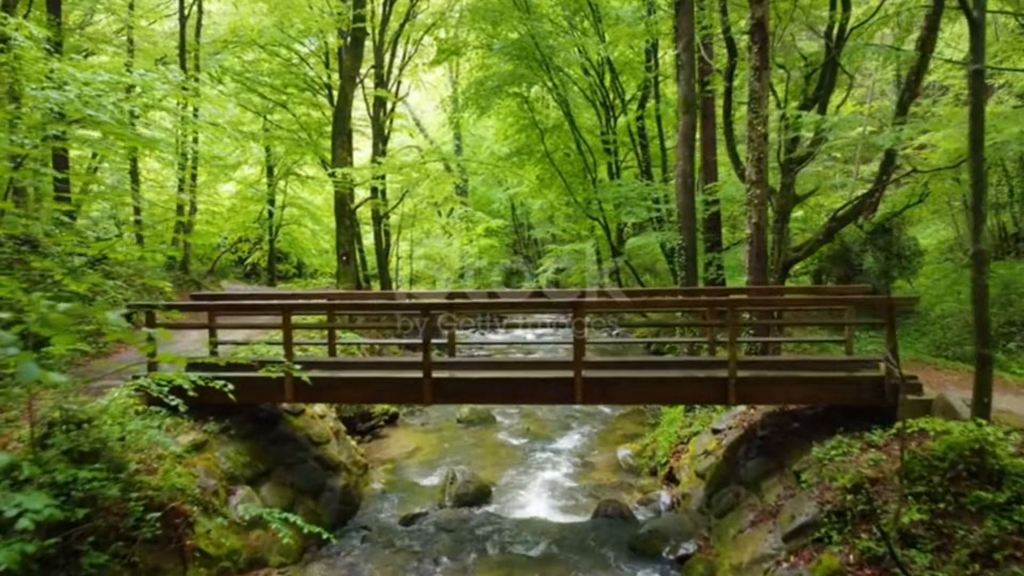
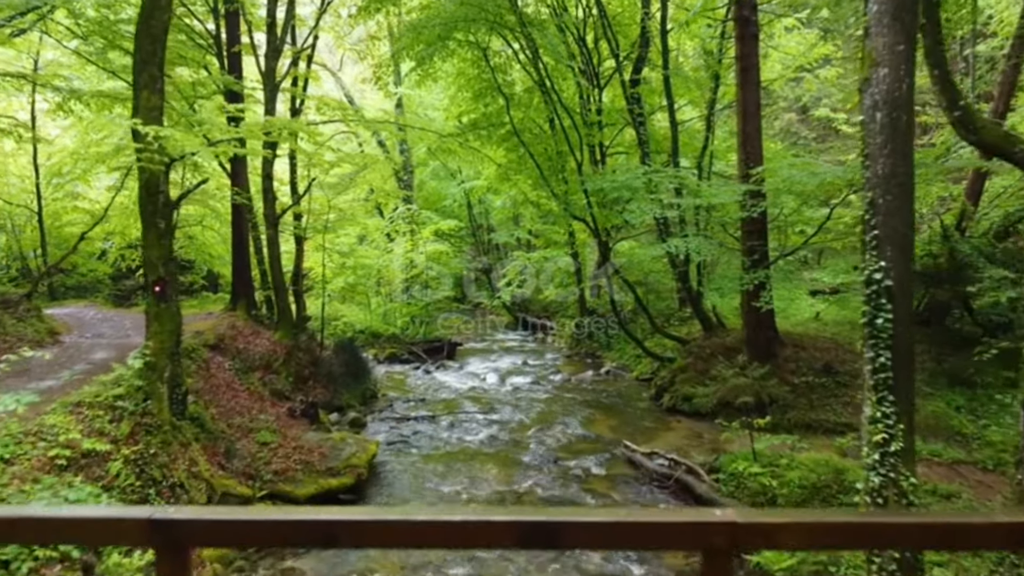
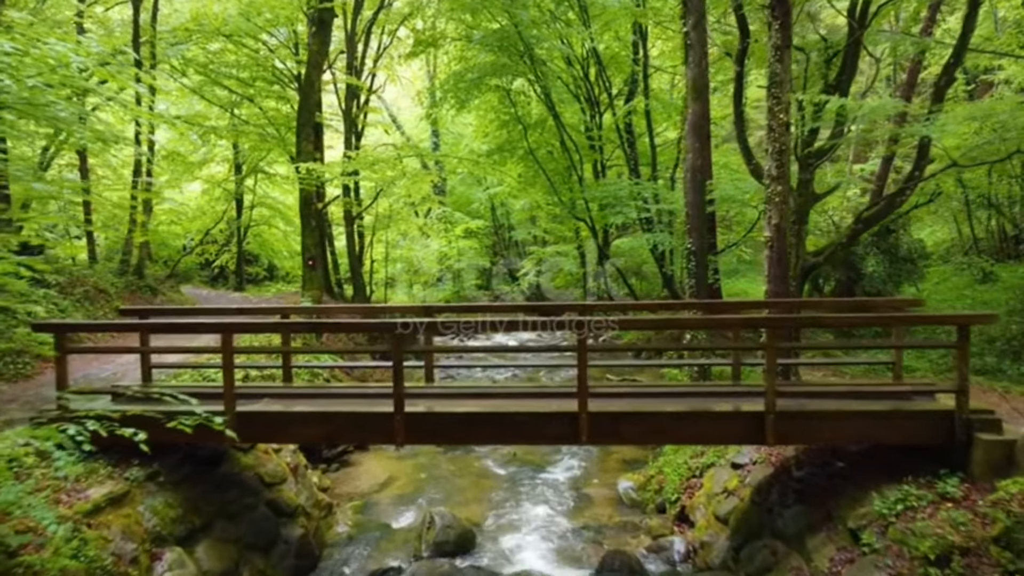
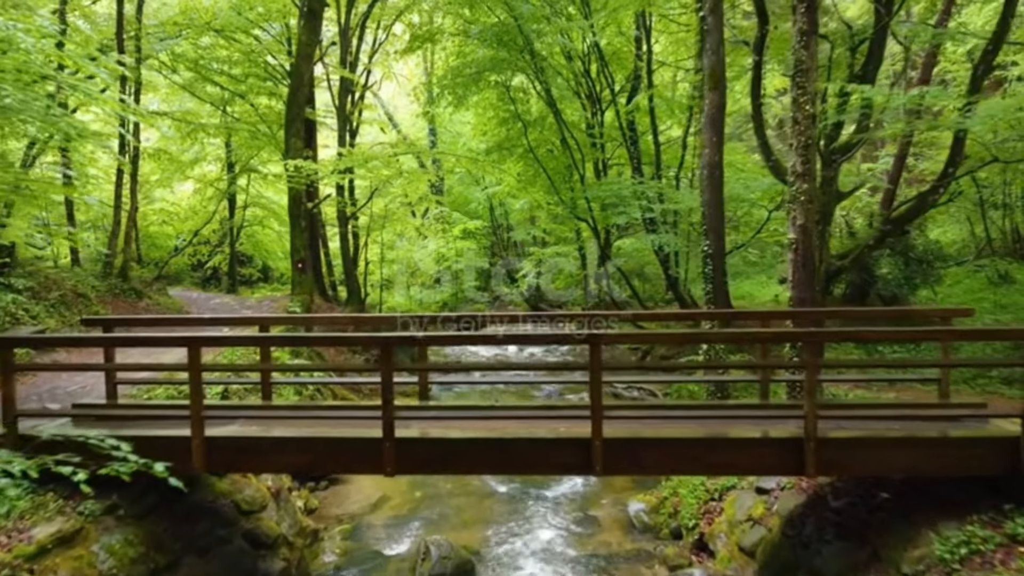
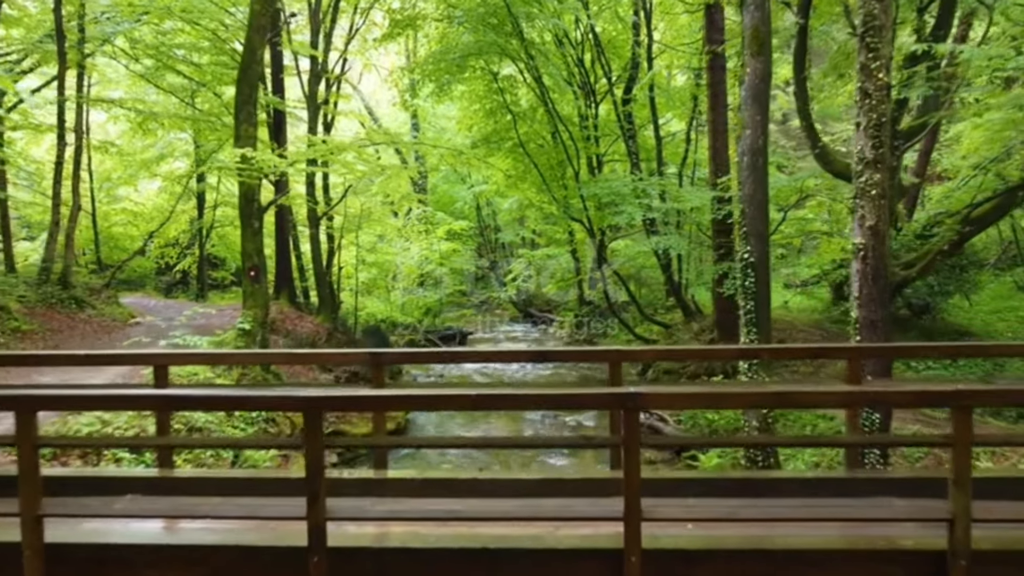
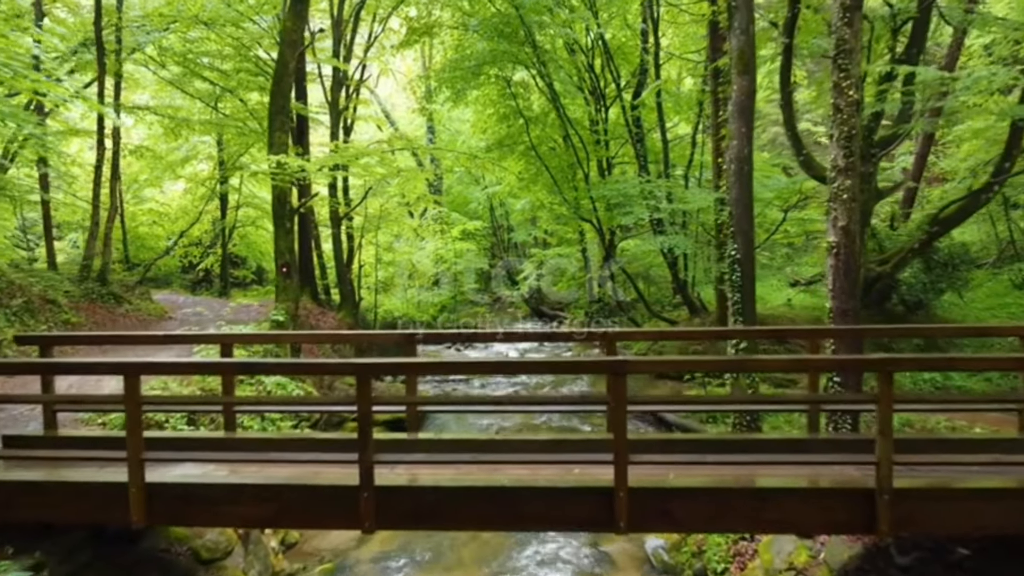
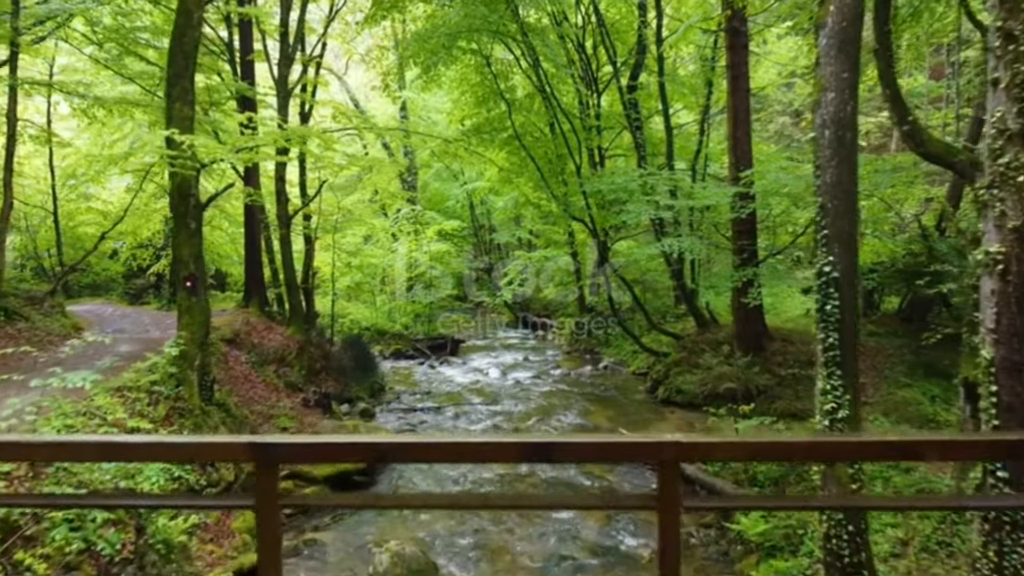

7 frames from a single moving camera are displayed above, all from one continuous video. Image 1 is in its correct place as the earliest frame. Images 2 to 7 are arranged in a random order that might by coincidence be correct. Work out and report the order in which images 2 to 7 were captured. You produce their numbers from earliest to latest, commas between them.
3, 4, 6, 5, 7, 2
